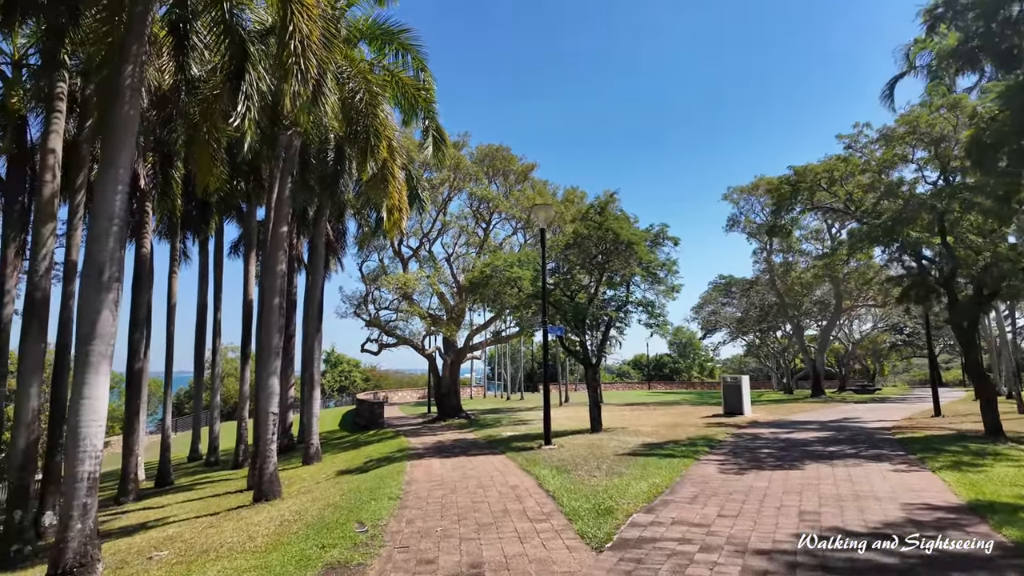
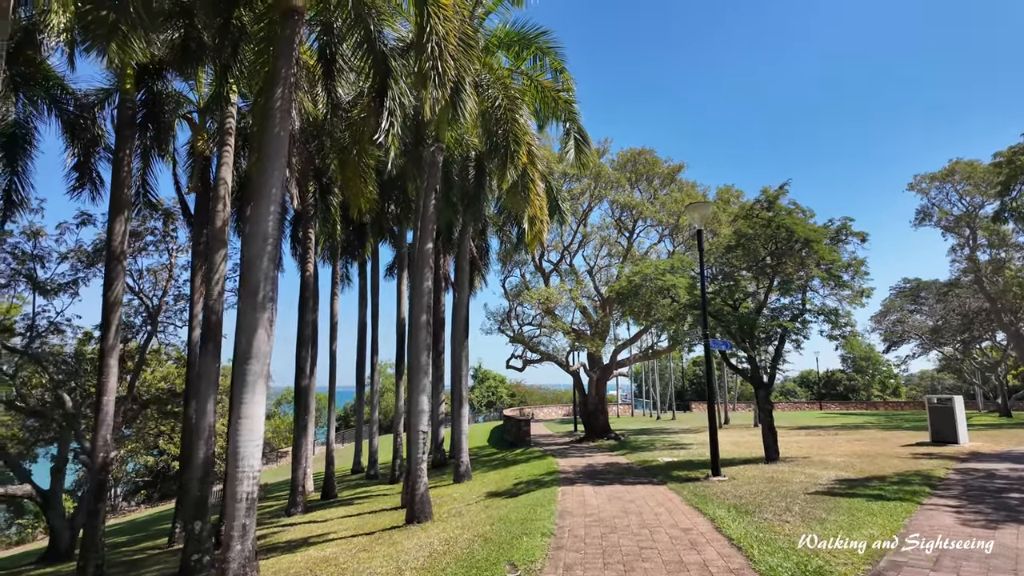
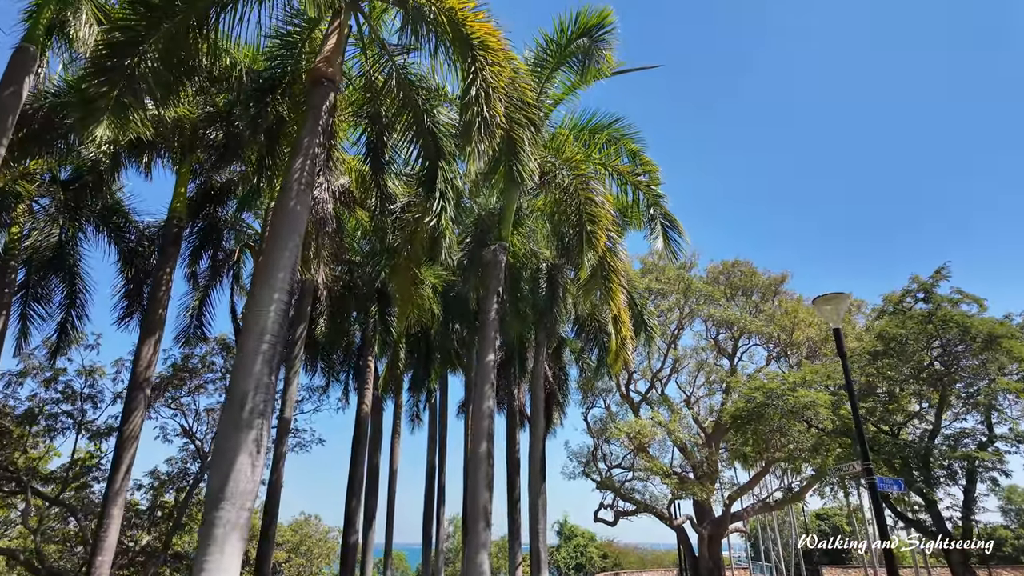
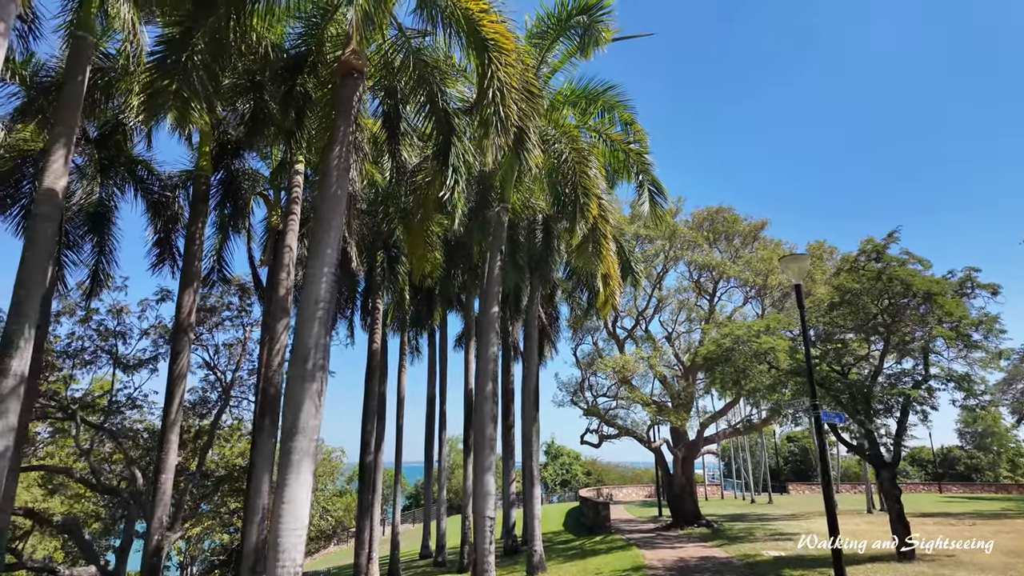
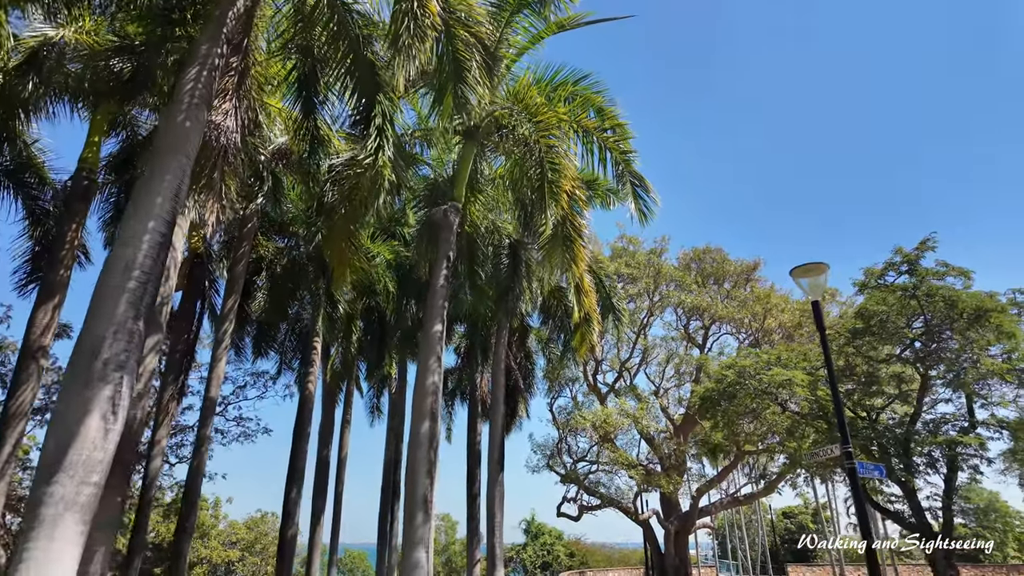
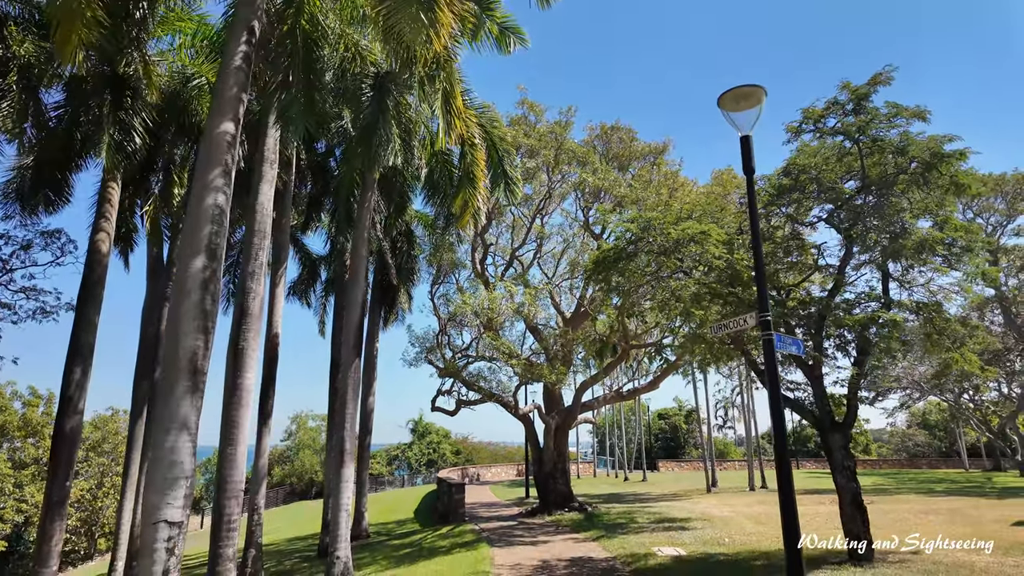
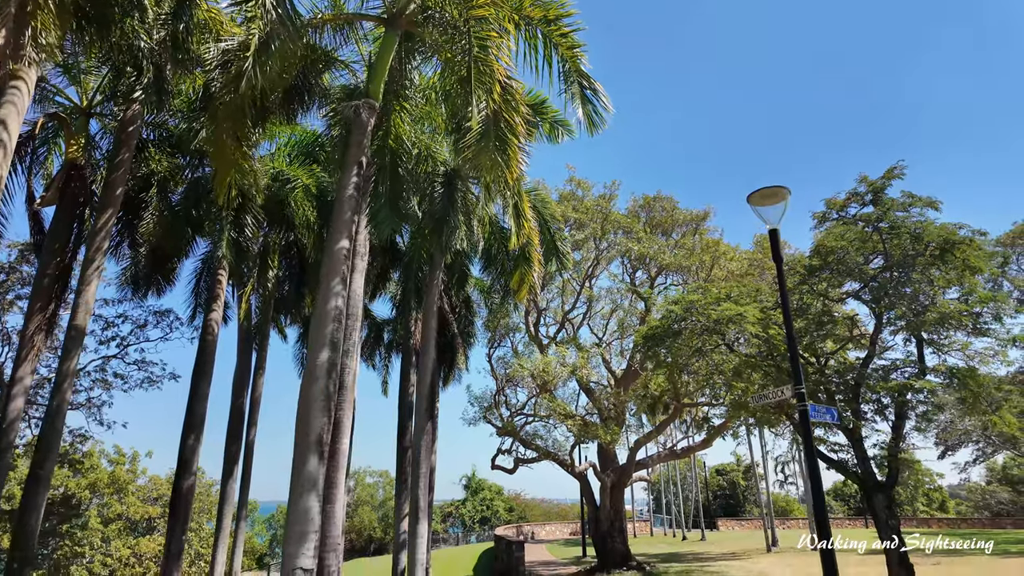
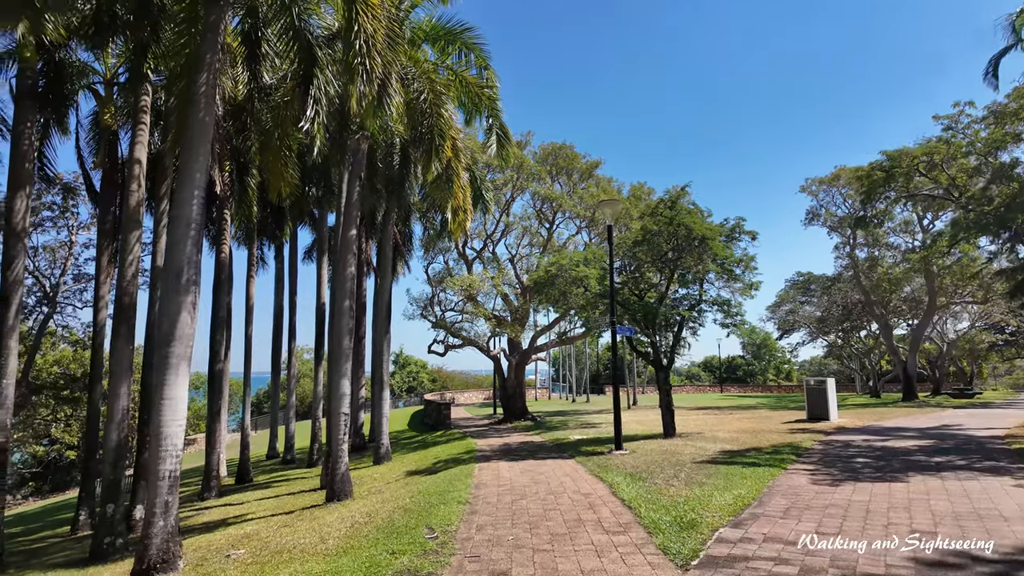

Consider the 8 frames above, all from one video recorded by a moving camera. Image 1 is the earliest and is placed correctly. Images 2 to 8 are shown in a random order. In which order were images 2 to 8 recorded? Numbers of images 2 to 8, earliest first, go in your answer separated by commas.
8, 2, 4, 3, 5, 7, 6
